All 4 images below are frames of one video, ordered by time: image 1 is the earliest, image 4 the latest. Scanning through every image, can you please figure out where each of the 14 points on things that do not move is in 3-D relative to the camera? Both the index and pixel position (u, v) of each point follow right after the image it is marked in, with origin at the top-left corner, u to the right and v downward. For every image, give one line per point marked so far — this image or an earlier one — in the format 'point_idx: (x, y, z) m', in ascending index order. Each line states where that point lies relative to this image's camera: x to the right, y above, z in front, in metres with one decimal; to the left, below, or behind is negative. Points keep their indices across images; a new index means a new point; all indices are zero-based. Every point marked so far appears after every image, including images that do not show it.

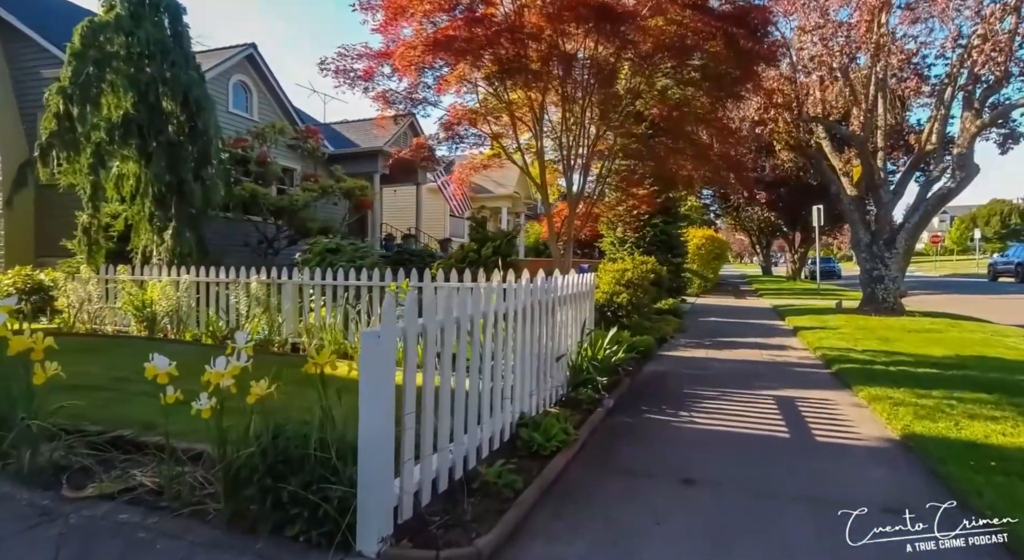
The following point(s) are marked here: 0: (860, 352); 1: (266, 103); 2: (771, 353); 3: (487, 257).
0: (+4.6, -1.0, +9.2) m
1: (-6.4, +4.6, +17.9) m
2: (+3.7, -1.1, +9.8) m
3: (-0.3, +0.3, +8.6) m
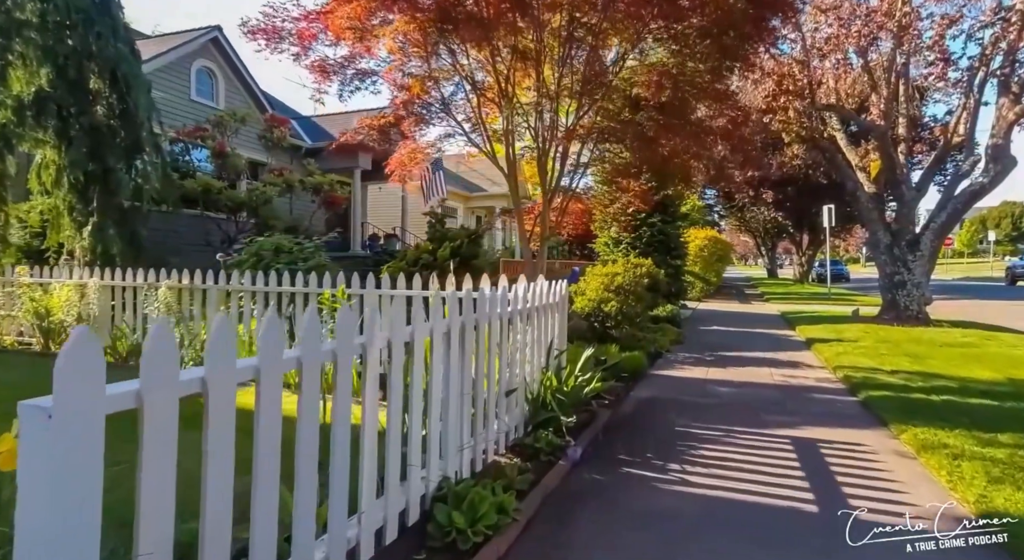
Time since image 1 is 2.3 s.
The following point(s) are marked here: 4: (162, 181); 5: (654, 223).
0: (+4.2, -1.1, +7.8) m
1: (-6.7, +4.6, +16.5) m
2: (+3.3, -1.1, +8.4) m
3: (-0.7, +0.2, +7.2) m
4: (-5.5, +1.6, +10.8) m
5: (+3.3, +1.3, +15.9) m
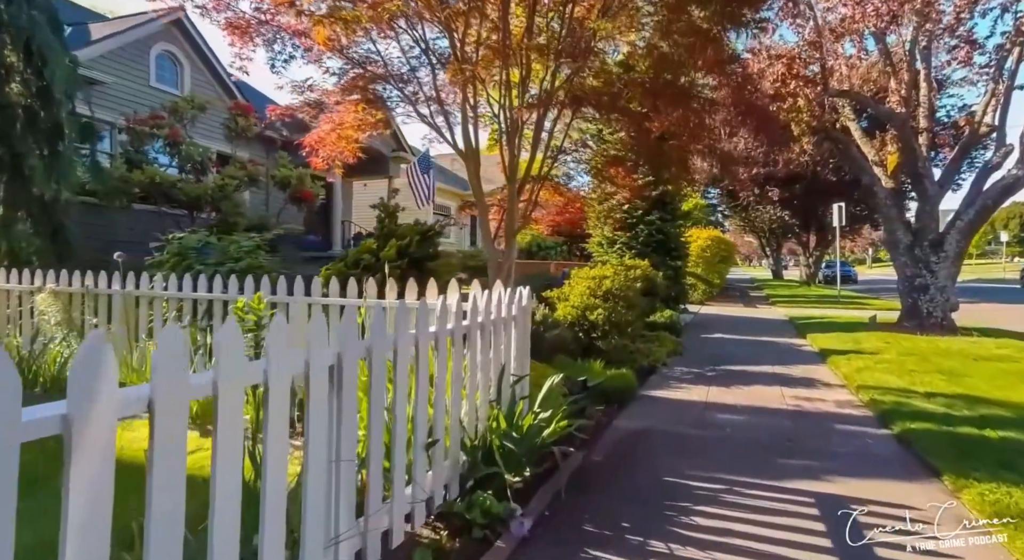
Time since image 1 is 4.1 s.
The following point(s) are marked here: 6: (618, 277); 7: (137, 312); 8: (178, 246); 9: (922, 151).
0: (+3.9, -1.1, +6.5) m
1: (-7.0, +4.5, +15.4) m
2: (+3.0, -1.2, +7.2) m
3: (-1.1, +0.2, +6.0) m
4: (-5.8, +1.5, +9.6) m
5: (+3.0, +1.3, +14.6) m
6: (+1.3, 0.0, +8.6) m
7: (-3.4, -0.3, +6.3) m
8: (-3.5, +0.4, +7.2) m
9: (+7.7, +2.4, +12.8) m
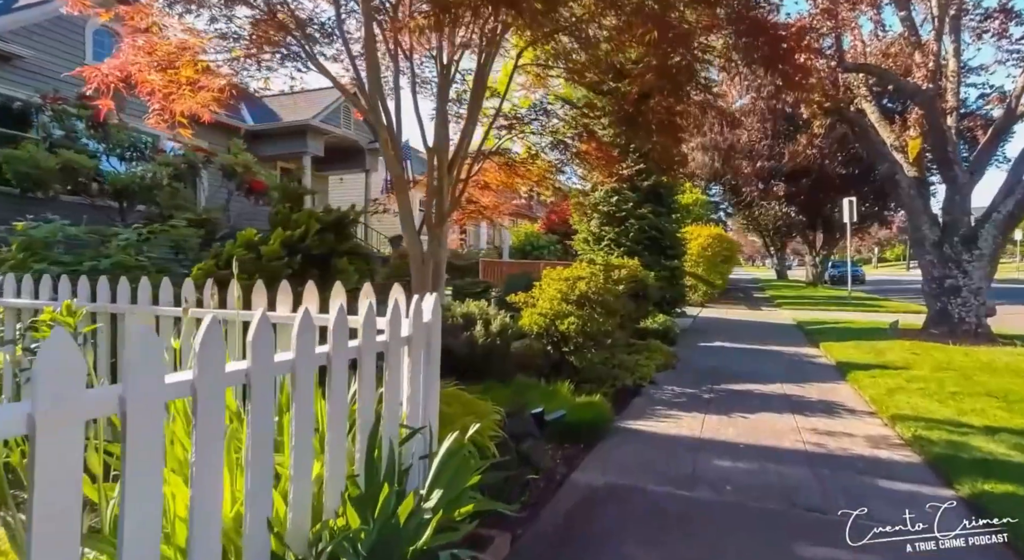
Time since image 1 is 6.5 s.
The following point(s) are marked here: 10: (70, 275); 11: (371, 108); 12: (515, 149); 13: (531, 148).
0: (+3.4, -1.1, +5.0) m
1: (-7.5, +4.5, +13.9) m
2: (+2.5, -1.2, +5.7) m
3: (-1.5, +0.2, +4.5) m
4: (-6.3, +1.5, +8.1) m
5: (+2.6, +1.2, +13.1) m
6: (+0.9, 0.0, +7.1) m
7: (-3.9, -0.3, +4.8) m
8: (-4.0, +0.3, +5.7) m
9: (+7.2, +2.4, +11.3) m
10: (-3.3, 0.0, +5.2) m
11: (-0.9, +1.2, +5.0) m
12: (+0.1, +1.2, +6.4) m
13: (+0.2, +1.2, +6.3) m
